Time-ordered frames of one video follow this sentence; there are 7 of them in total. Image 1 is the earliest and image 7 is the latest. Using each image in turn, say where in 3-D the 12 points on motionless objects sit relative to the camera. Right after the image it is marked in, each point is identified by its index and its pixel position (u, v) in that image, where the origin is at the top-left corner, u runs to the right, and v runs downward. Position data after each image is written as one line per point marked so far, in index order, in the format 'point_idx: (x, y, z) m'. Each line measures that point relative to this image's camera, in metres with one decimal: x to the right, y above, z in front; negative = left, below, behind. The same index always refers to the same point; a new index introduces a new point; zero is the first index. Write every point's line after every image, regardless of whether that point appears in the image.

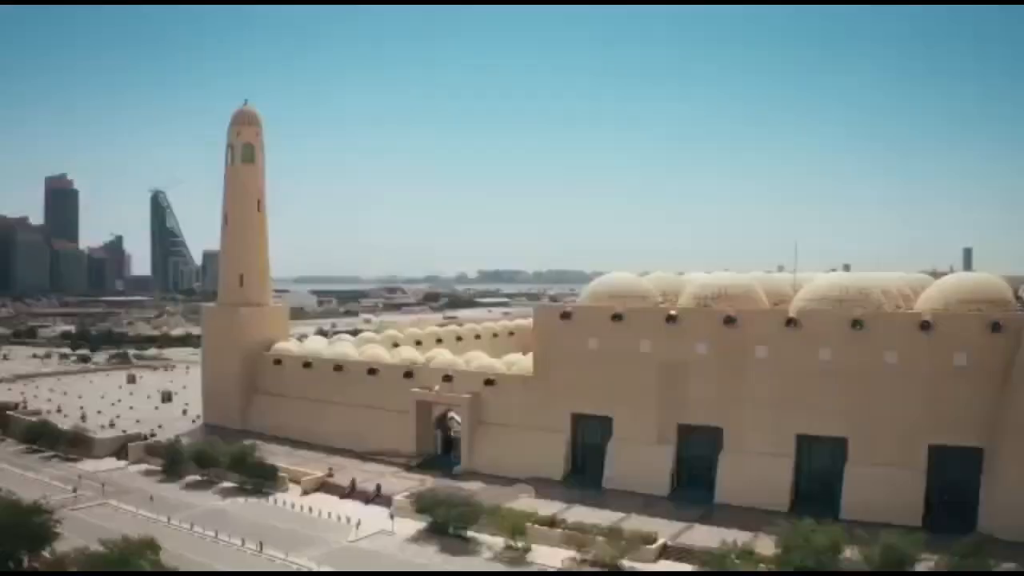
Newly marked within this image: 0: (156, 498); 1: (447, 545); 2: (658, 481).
0: (-8.6, -5.1, +19.8) m
1: (-1.3, -5.2, +16.7) m
2: (+3.5, -4.6, +19.7) m
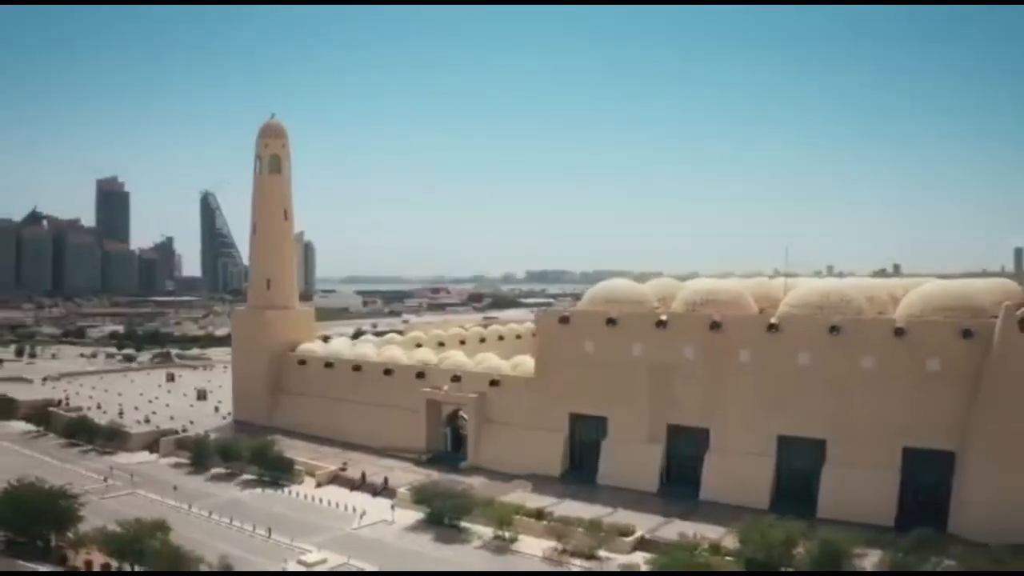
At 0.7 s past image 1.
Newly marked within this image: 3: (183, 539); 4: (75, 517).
0: (-8.6, -5.2, +21.4) m
1: (-1.6, -5.3, +17.9) m
2: (+3.4, -4.8, +20.6) m
3: (-6.5, -4.9, +16.3) m
4: (-7.4, -3.9, +13.9) m
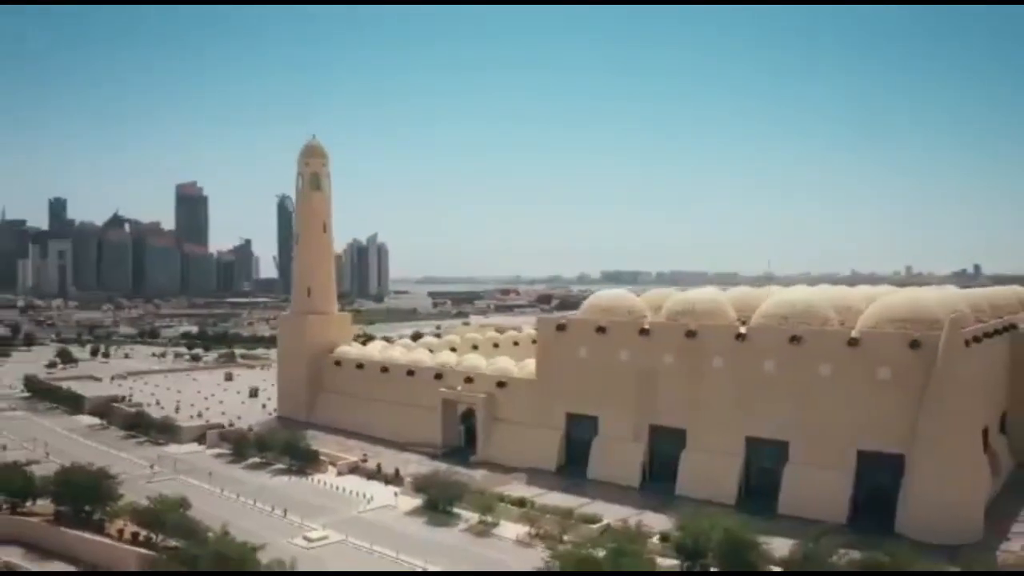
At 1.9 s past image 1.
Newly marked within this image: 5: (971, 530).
0: (-8.7, -5.5, +24.1) m
1: (-1.9, -5.6, +20.1) m
2: (+3.2, -5.1, +22.4) m
3: (-7.0, -5.2, +18.9) m
4: (-8.0, -4.2, +16.6) m
5: (+9.6, -5.2, +17.2) m
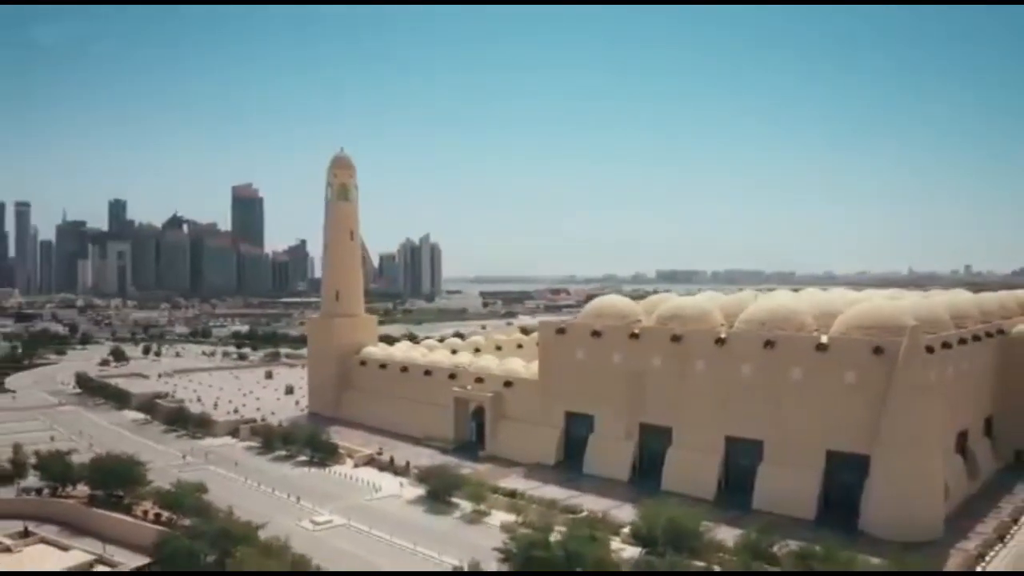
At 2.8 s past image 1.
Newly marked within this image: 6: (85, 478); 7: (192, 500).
0: (-8.6, -5.7, +26.2) m
1: (-2.1, -5.8, +21.8) m
2: (+3.2, -5.3, +23.9) m
3: (-7.3, -5.4, +20.9) m
4: (-8.4, -4.3, +18.7) m
5: (+9.2, -5.4, +18.2) m
6: (-9.8, -4.3, +18.7) m
7: (-6.7, -4.4, +17.2) m
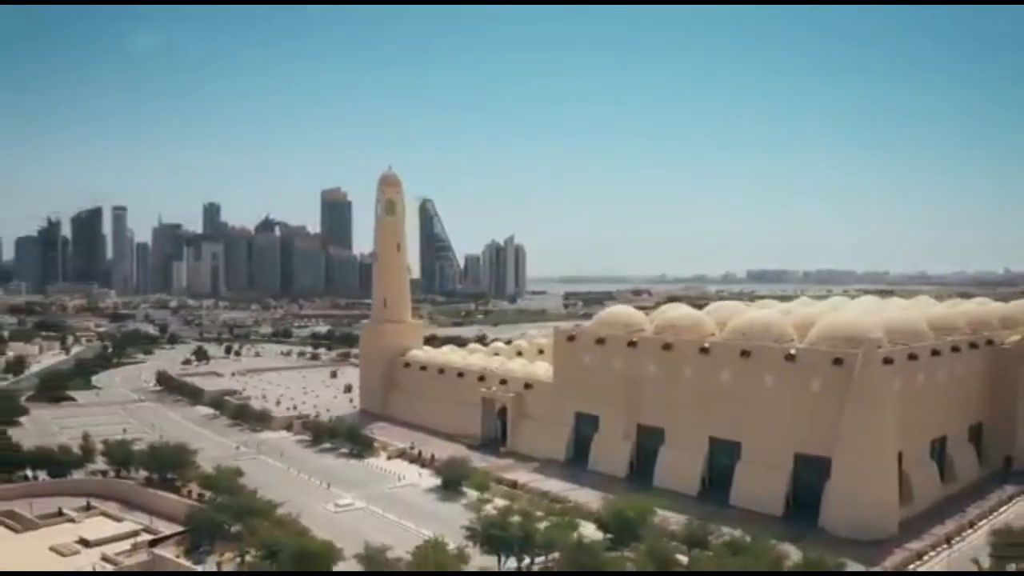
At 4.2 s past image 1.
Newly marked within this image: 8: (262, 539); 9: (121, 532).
0: (-8.1, -6.0, +29.6) m
1: (-2.0, -6.2, +24.5) m
2: (+3.4, -5.7, +26.0) m
3: (-7.3, -5.7, +24.1) m
4: (-8.6, -4.7, +22.0) m
5: (+8.9, -5.8, +19.9) m
6: (-10.0, -4.7, +22.2) m
7: (-7.1, -4.8, +20.3) m
8: (-4.9, -4.9, +16.1) m
9: (-8.6, -5.4, +18.1) m
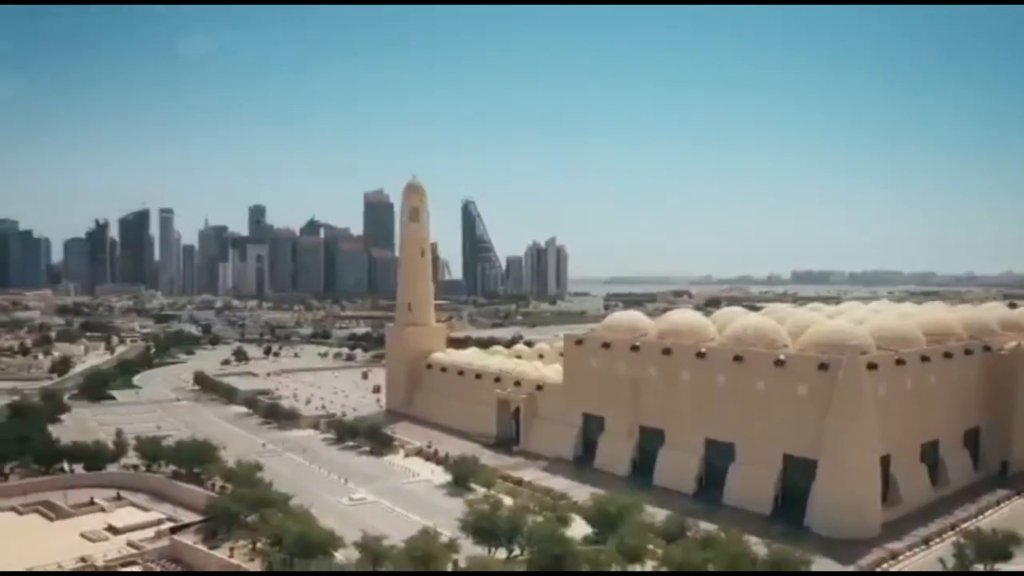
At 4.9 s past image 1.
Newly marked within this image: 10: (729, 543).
0: (-7.7, -6.3, +31.2) m
1: (-1.9, -6.4, +25.9) m
2: (+3.6, -5.9, +27.1) m
3: (-7.1, -6.0, +25.8) m
4: (-8.6, -4.9, +23.7) m
5: (+8.8, -6.0, +20.7) m
6: (-9.9, -4.9, +23.9) m
7: (-7.1, -5.0, +22.0) m
8: (-5.2, -5.1, +17.6) m
9: (-8.8, -5.6, +19.8) m
10: (+4.4, -5.1, +16.6) m
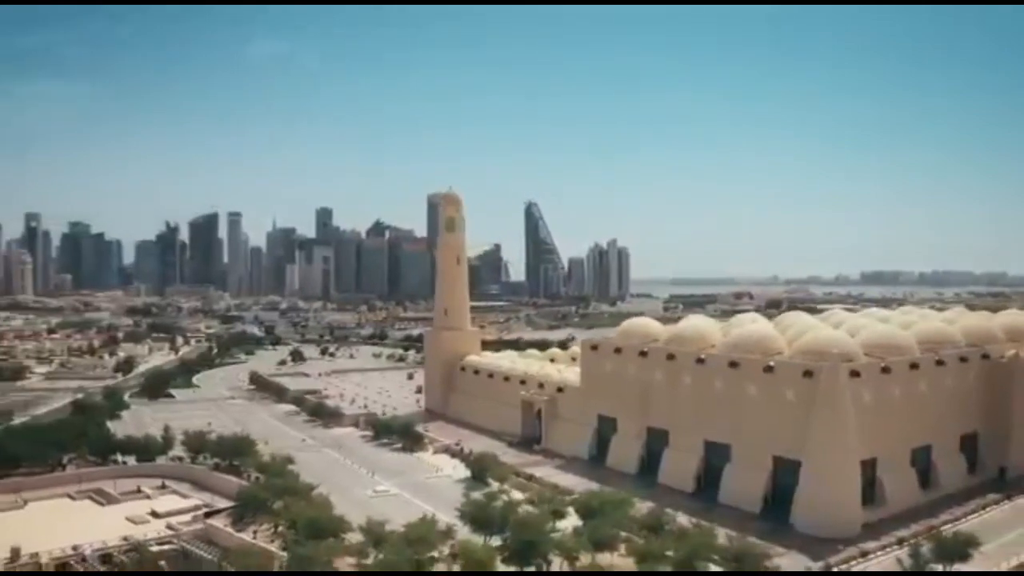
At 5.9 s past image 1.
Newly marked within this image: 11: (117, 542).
0: (-6.8, -6.6, +33.7) m
1: (-1.4, -6.7, +27.9) m
2: (+4.1, -6.2, +28.8) m
3: (-6.7, -6.3, +28.2) m
4: (-8.3, -5.2, +26.3) m
5: (+8.8, -6.3, +21.9) m
6: (-9.6, -5.2, +26.6) m
7: (-7.0, -5.3, +24.4) m
8: (-5.4, -5.4, +19.9) m
9: (-8.8, -5.9, +22.4) m
10: (+4.1, -5.4, +18.2) m
11: (-9.3, -6.0, +19.5) m
